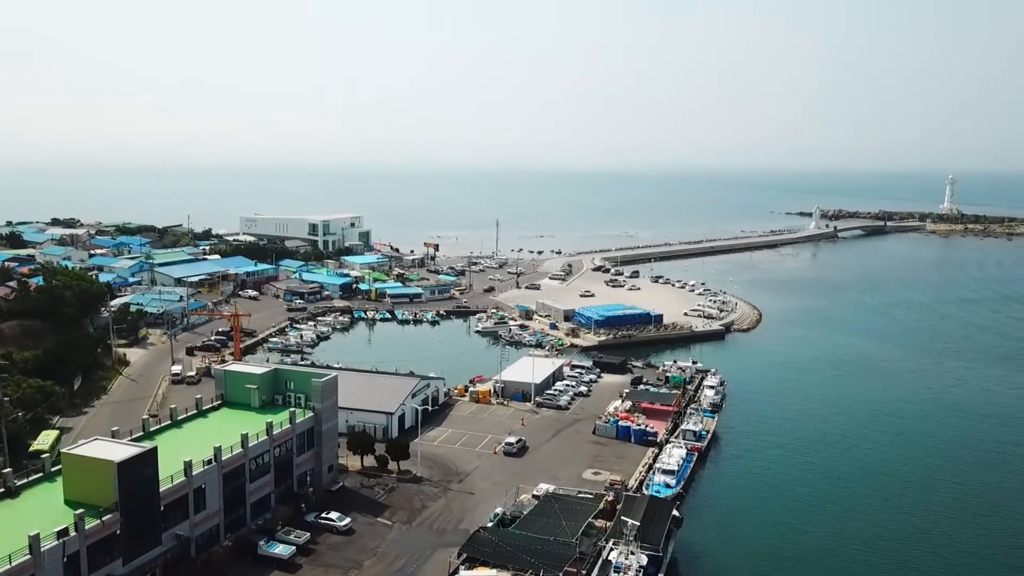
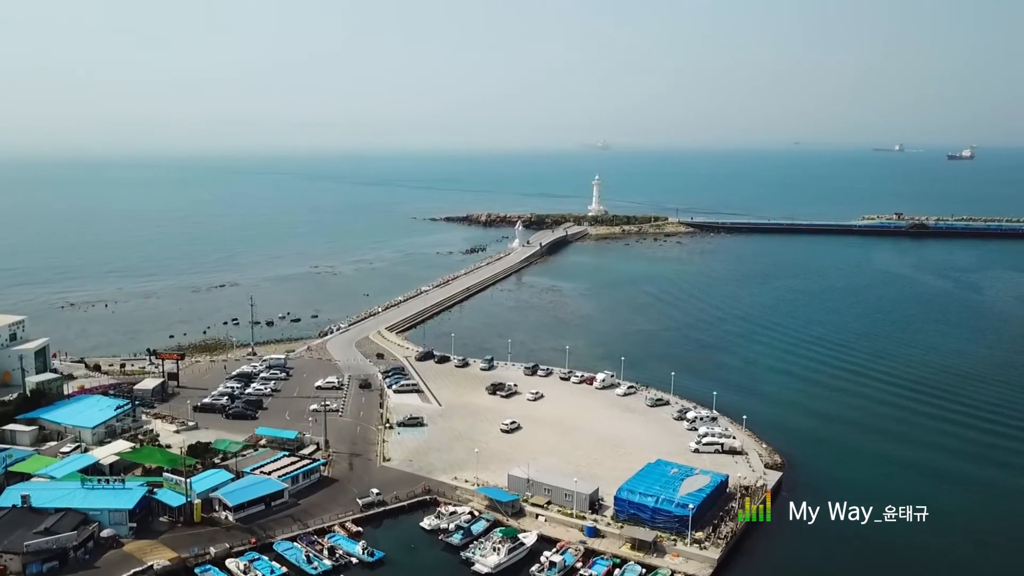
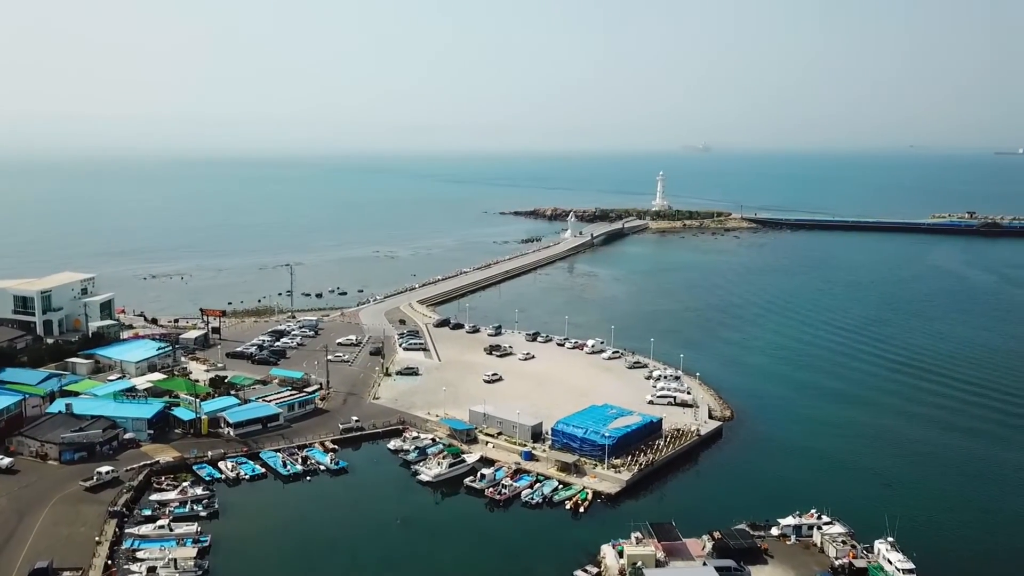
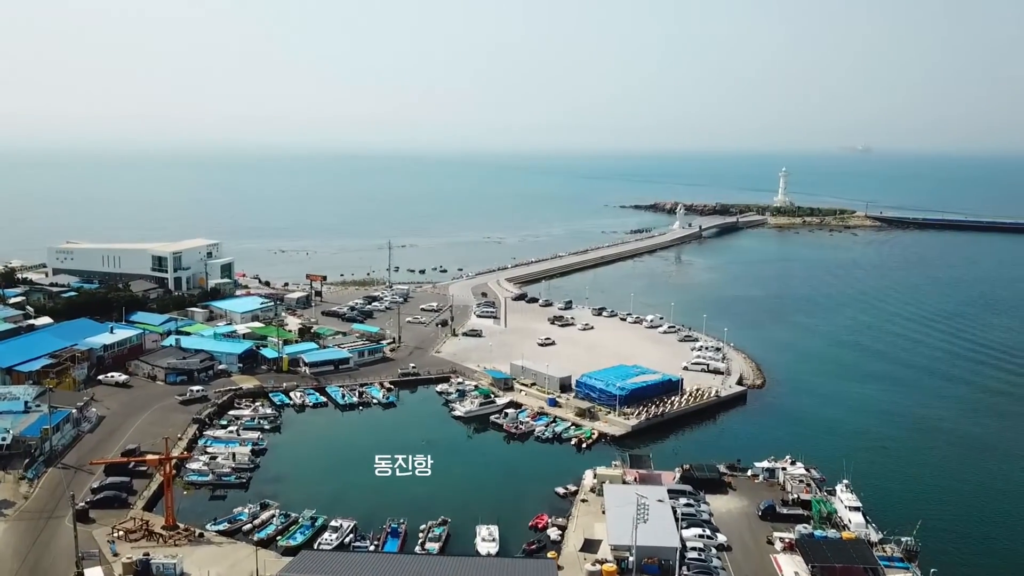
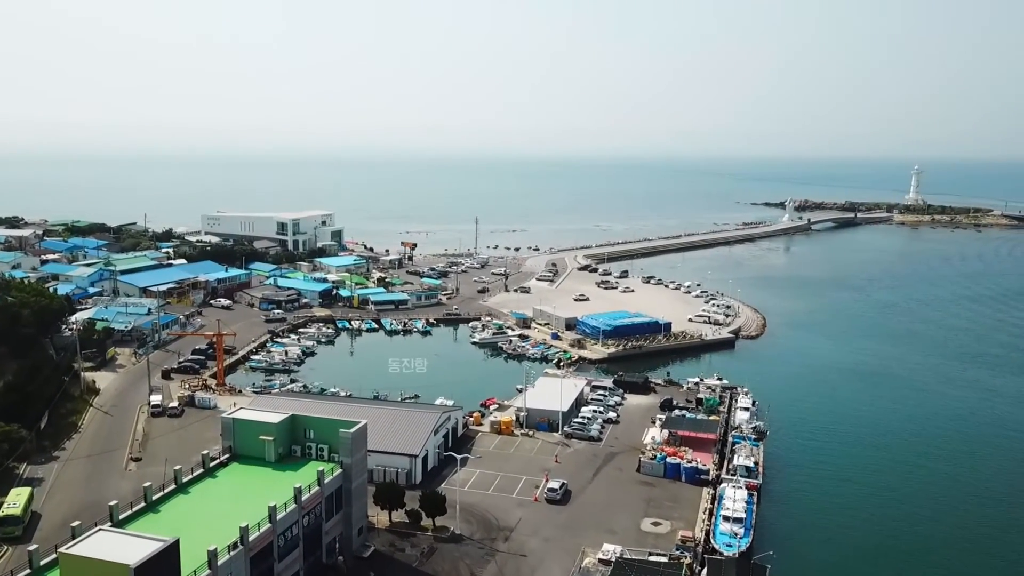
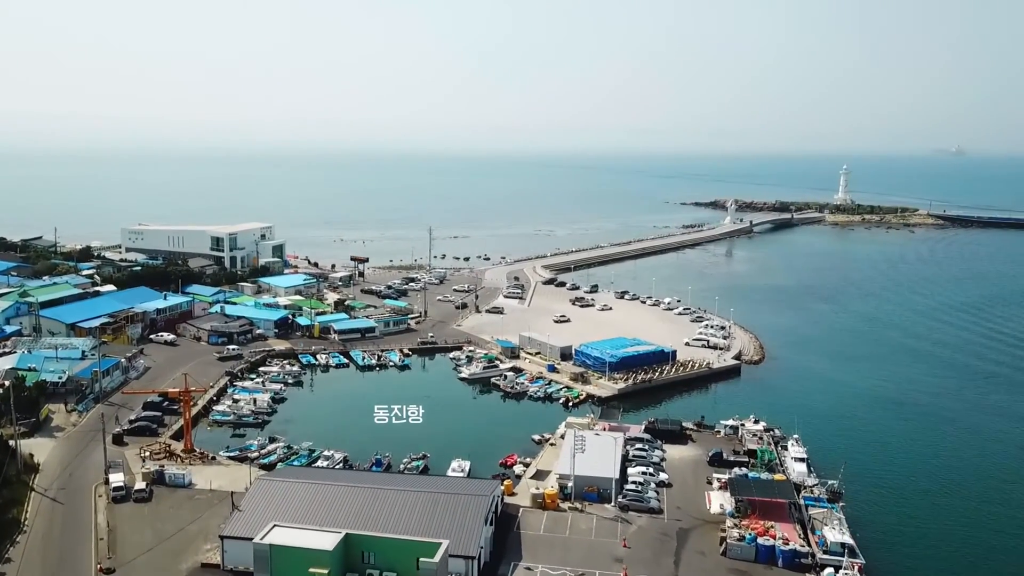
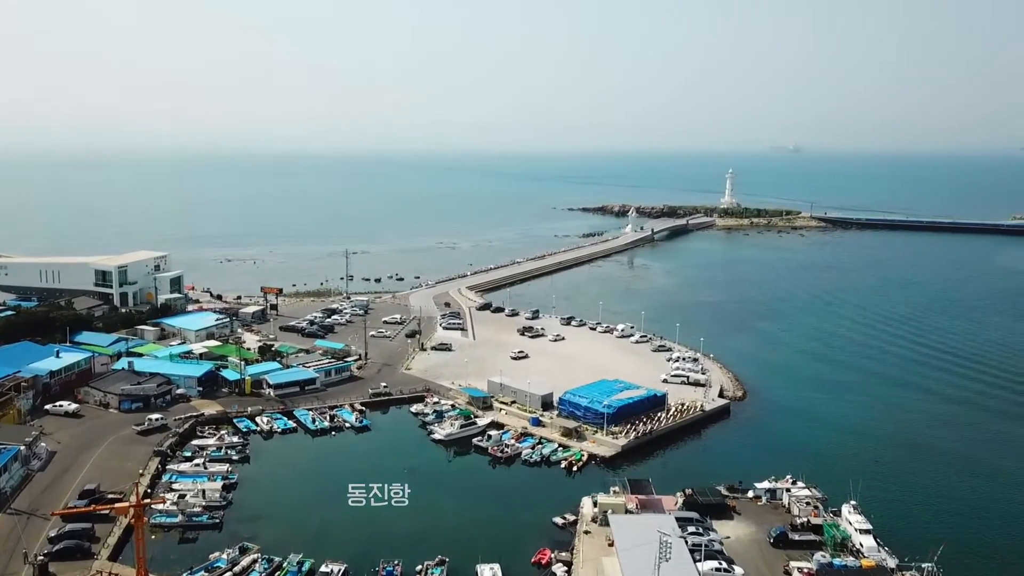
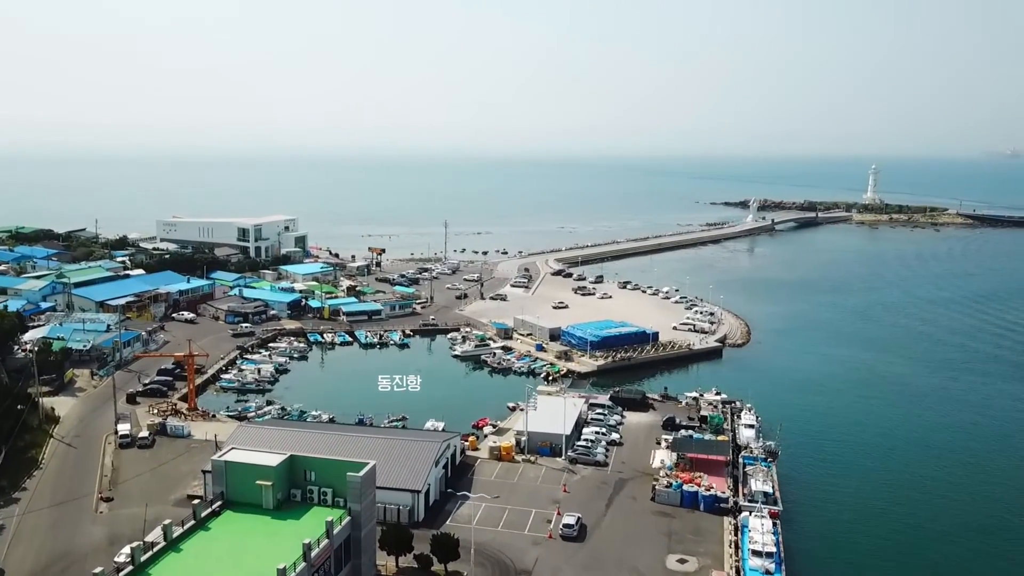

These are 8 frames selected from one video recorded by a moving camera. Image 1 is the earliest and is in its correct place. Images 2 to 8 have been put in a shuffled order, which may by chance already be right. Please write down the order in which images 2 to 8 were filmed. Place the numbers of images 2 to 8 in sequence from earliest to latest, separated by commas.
5, 8, 6, 4, 7, 3, 2
